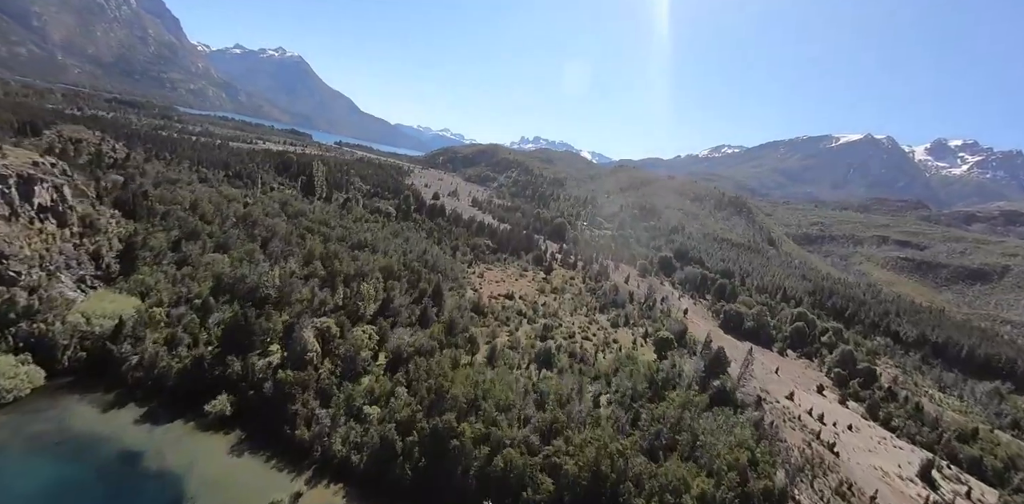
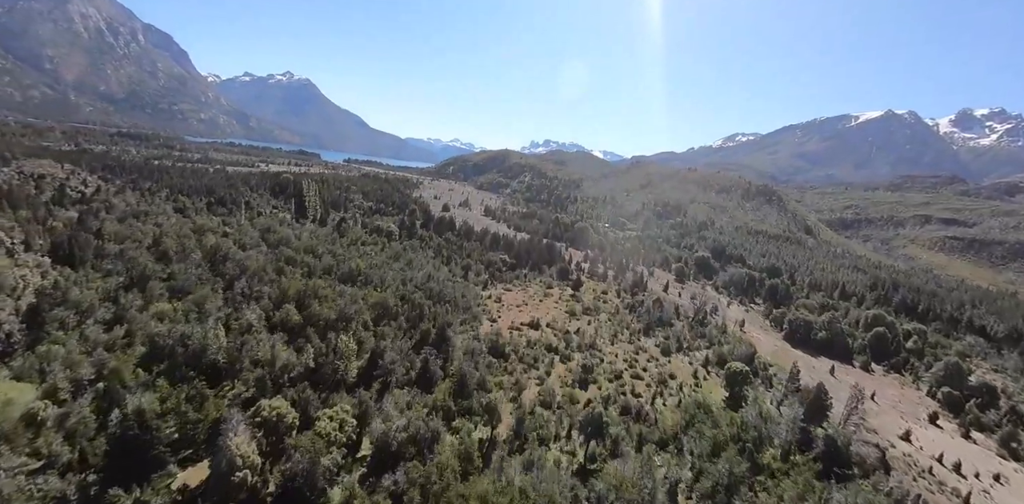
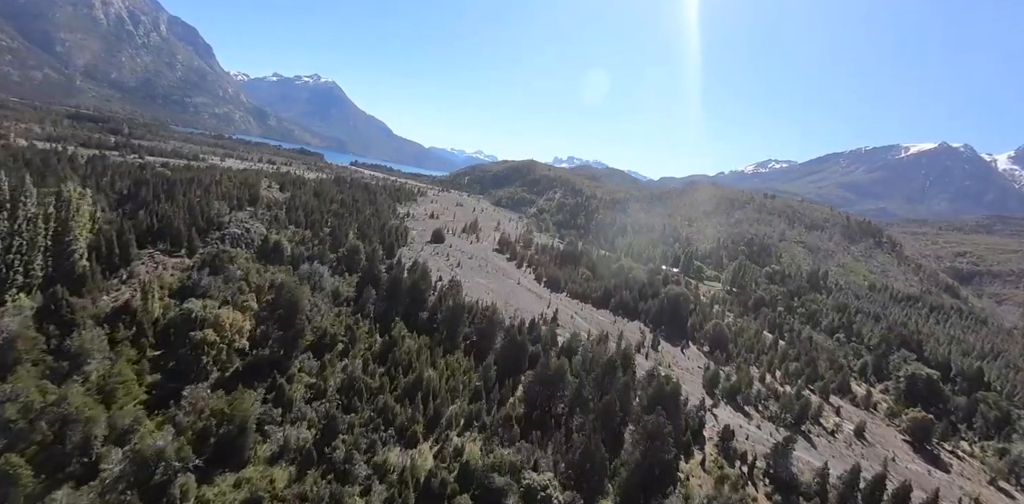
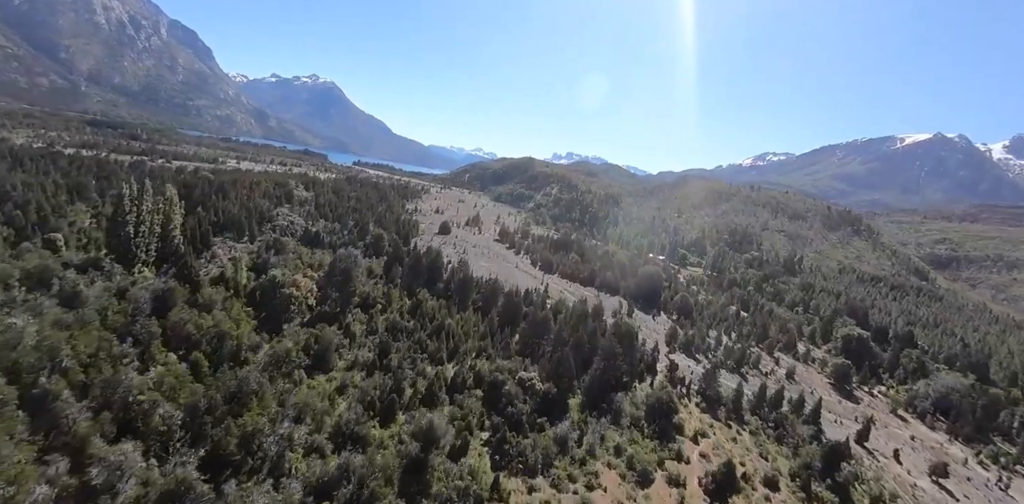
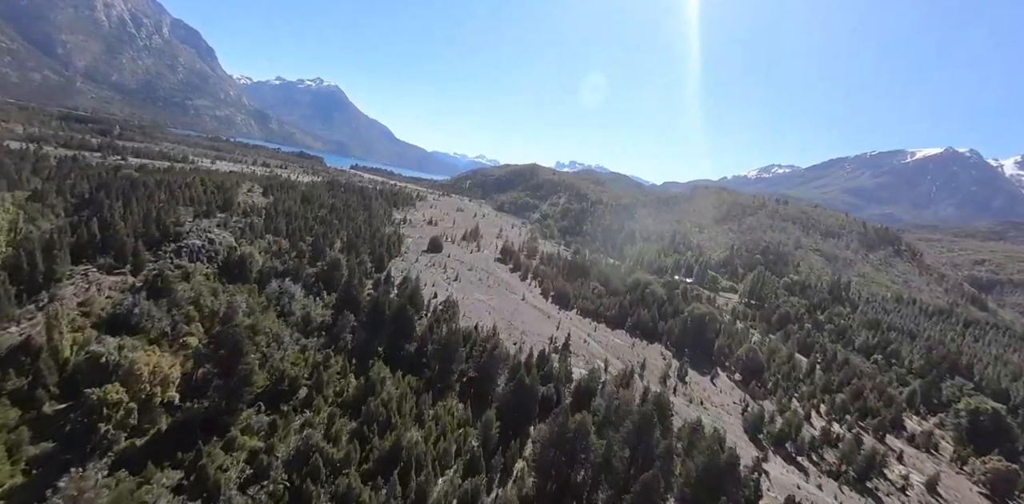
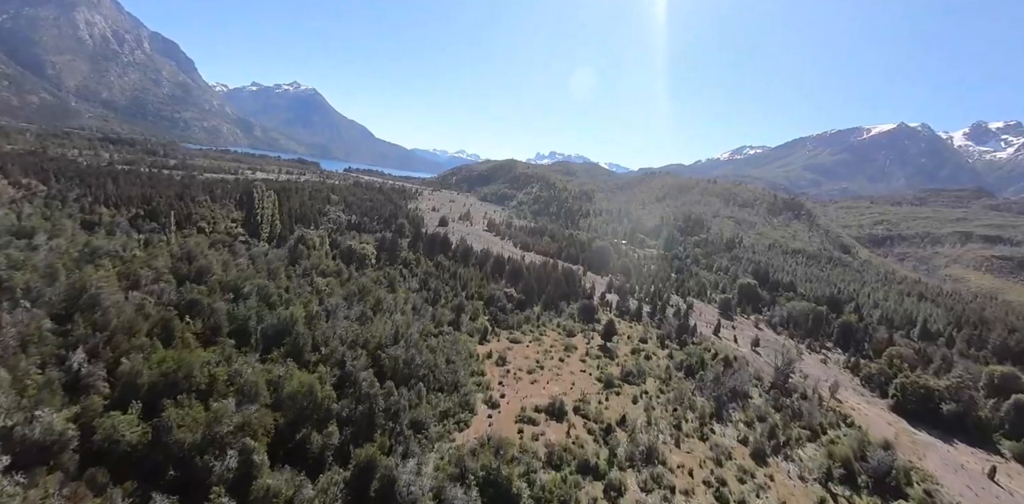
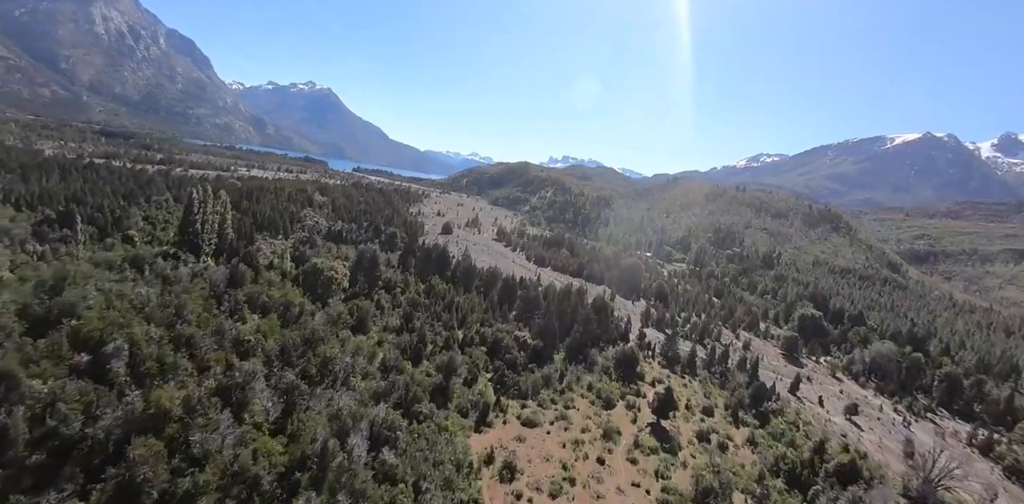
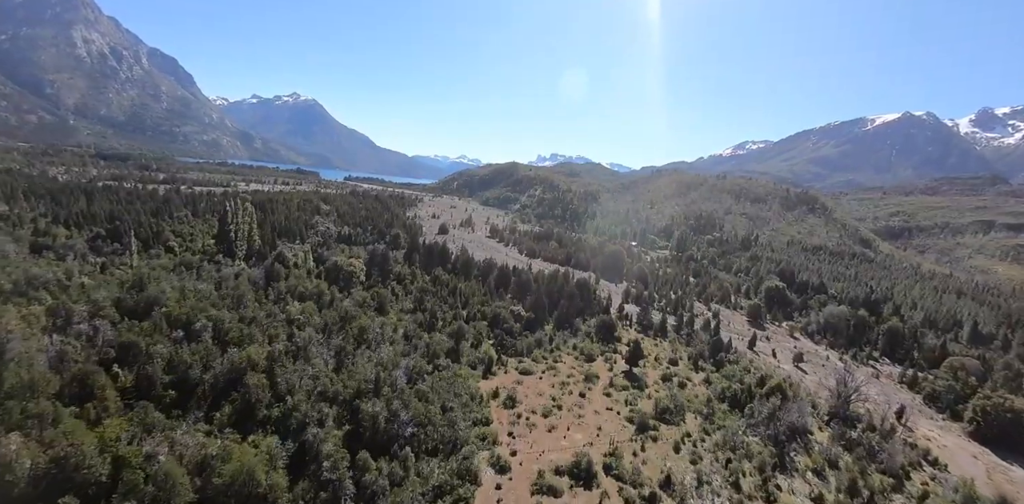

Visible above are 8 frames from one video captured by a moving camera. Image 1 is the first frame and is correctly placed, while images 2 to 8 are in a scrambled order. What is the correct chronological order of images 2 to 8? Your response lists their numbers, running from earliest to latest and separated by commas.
2, 6, 8, 7, 4, 3, 5
